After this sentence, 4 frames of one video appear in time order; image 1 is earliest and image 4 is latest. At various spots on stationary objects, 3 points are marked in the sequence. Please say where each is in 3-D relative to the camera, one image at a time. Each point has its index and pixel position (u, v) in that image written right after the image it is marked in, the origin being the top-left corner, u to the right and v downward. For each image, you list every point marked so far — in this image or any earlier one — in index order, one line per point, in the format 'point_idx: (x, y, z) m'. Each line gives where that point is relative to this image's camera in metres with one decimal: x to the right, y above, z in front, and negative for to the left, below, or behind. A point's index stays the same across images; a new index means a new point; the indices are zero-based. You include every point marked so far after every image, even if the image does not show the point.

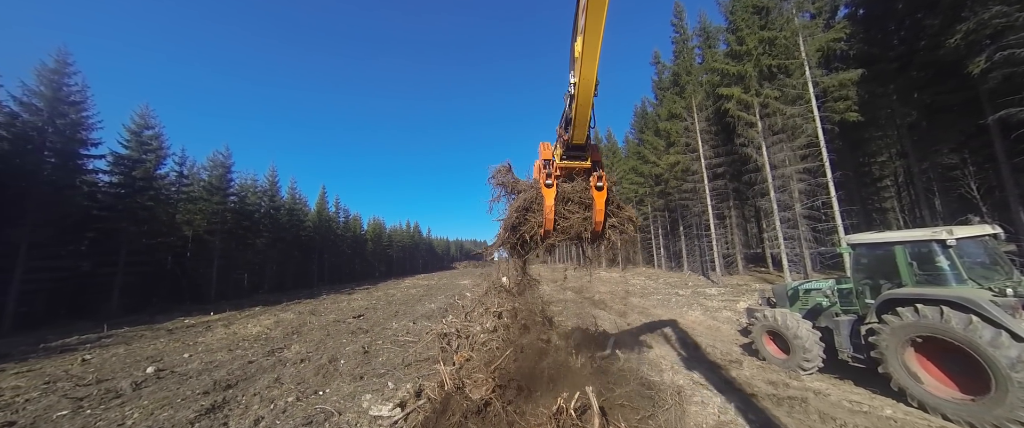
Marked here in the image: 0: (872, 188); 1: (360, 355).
0: (+22.6, +1.6, +18.3) m
1: (-3.7, -3.4, +7.0) m
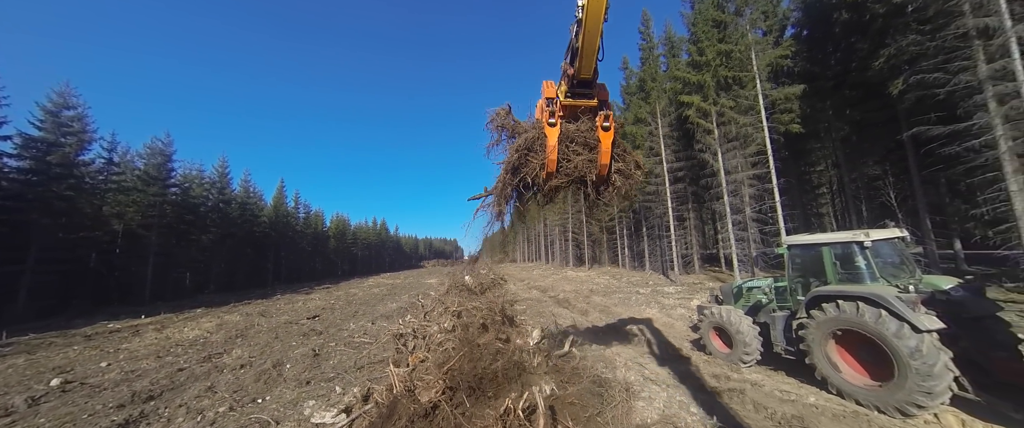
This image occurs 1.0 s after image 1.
0: (+20.7, +1.3, +20.1) m
1: (-4.6, -3.3, +6.6) m
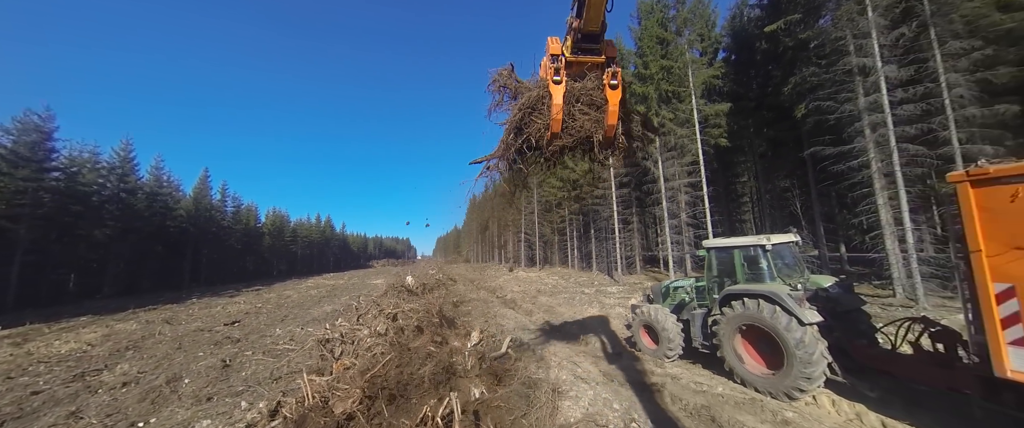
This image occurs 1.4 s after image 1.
0: (+17.6, +0.8, +22.5) m
1: (-5.9, -3.1, +5.8) m
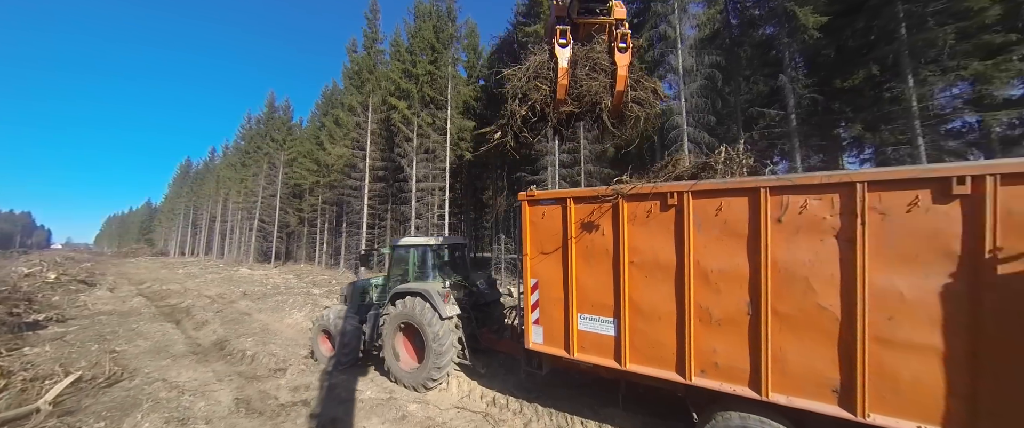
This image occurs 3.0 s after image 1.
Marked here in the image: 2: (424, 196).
0: (-0.7, -0.2, +27.5) m
1: (-10.1, -2.0, 0.0) m
2: (-4.5, +1.0, +15.4) m
